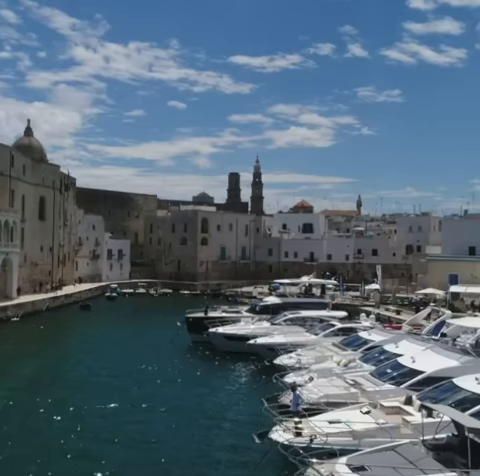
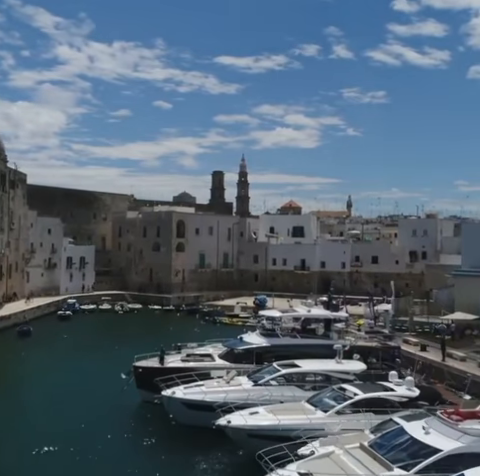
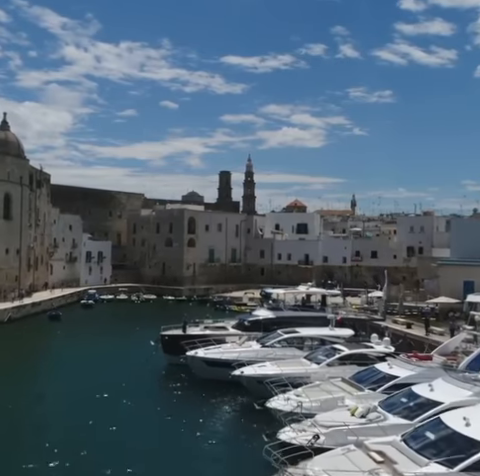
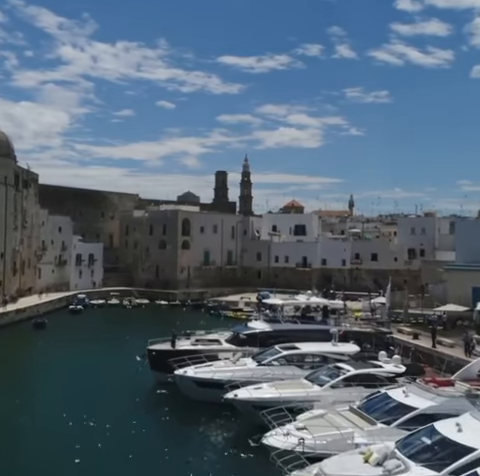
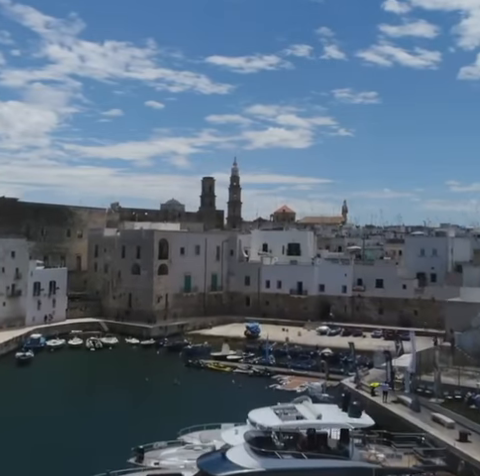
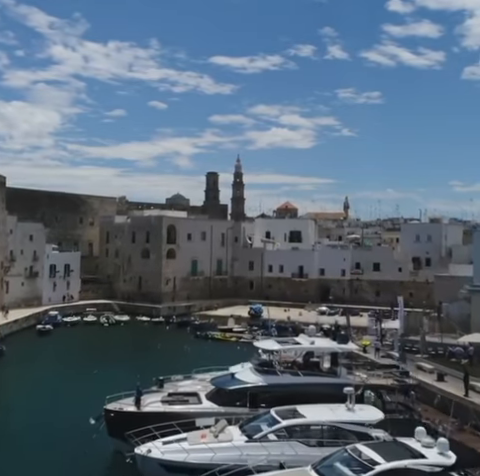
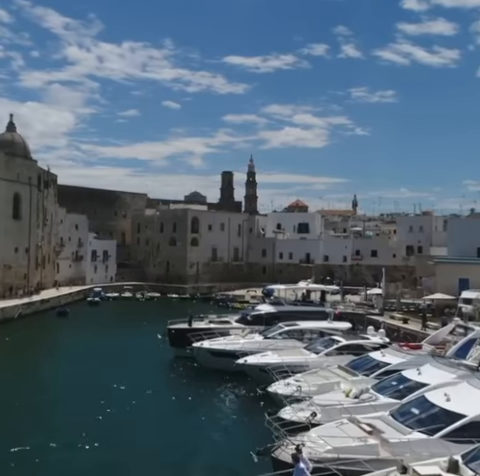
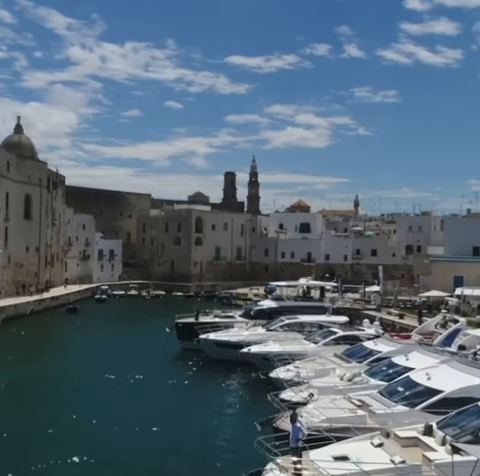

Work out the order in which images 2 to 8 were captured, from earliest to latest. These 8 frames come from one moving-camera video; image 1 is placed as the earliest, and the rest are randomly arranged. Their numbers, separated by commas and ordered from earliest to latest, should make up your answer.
8, 7, 3, 4, 2, 6, 5
